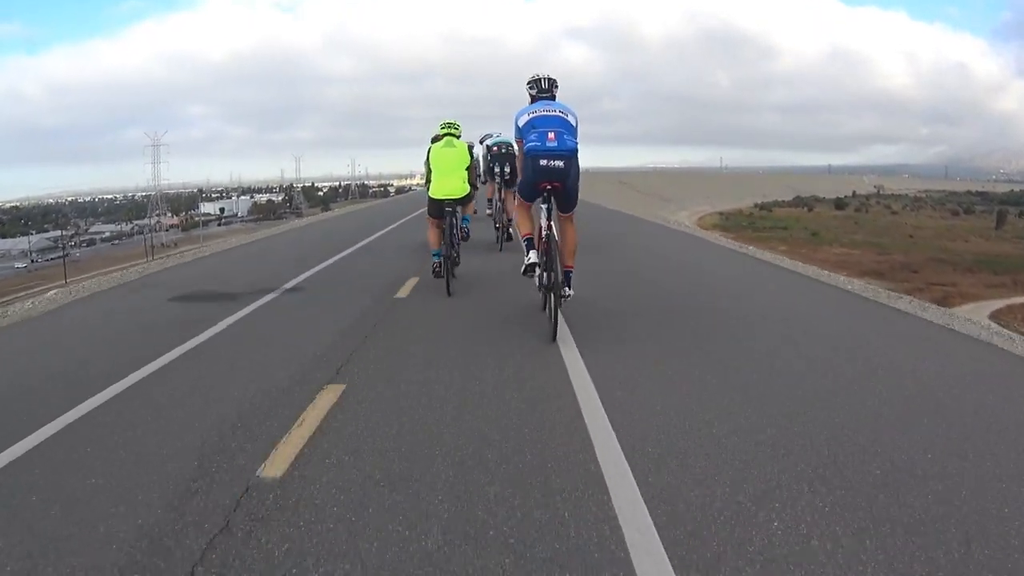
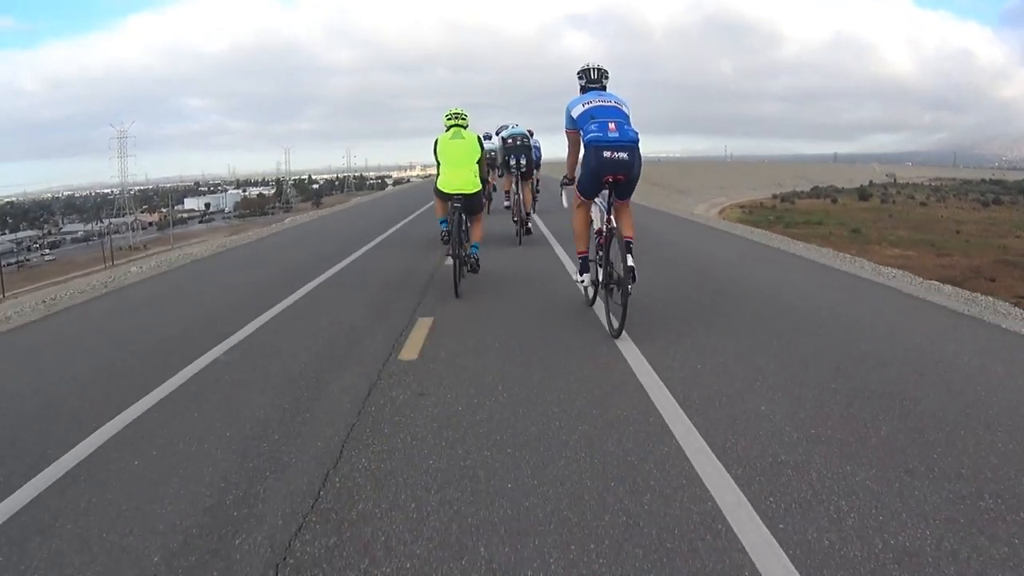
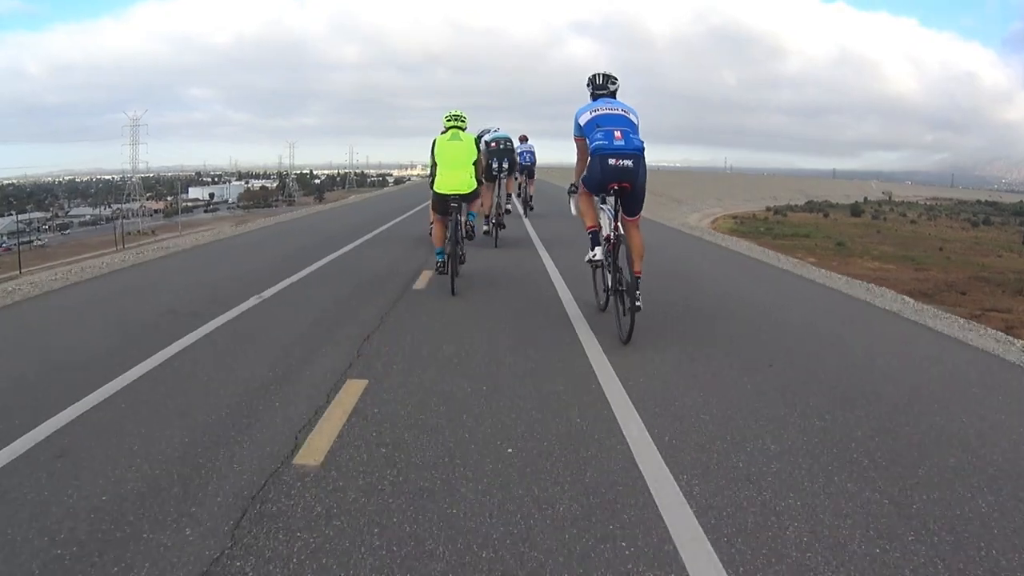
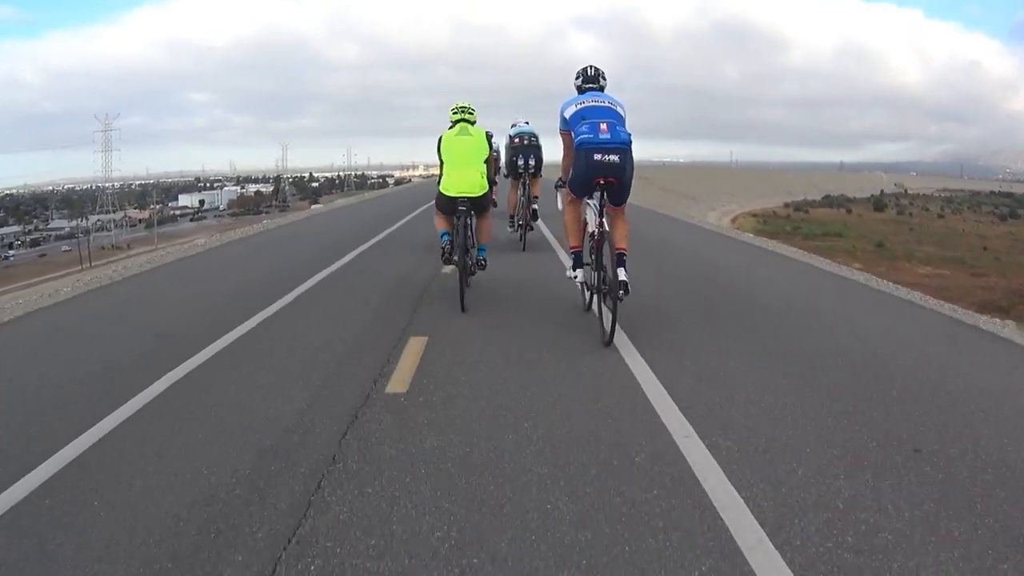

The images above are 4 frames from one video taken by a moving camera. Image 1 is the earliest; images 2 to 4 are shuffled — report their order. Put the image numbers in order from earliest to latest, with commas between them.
3, 2, 4
